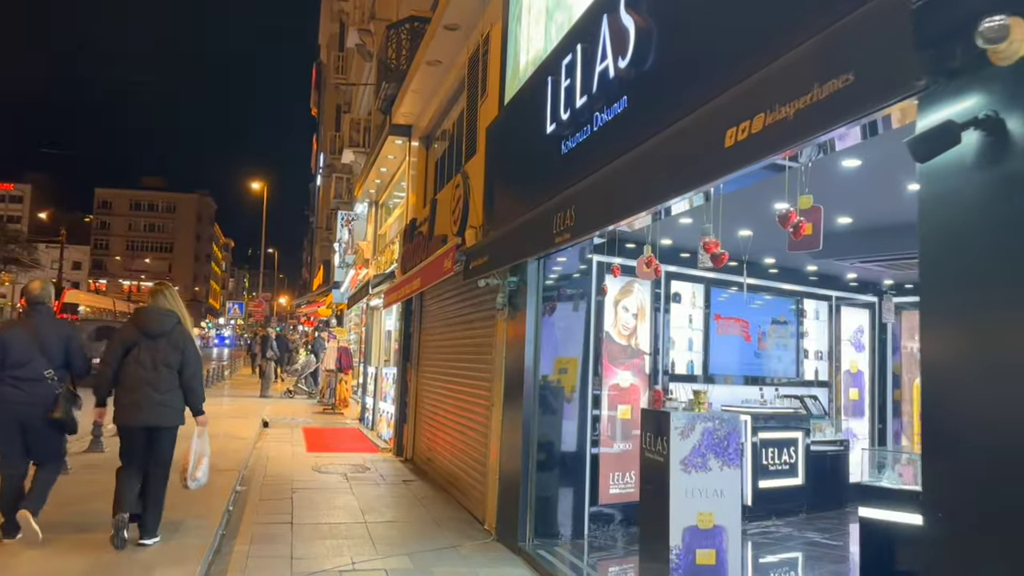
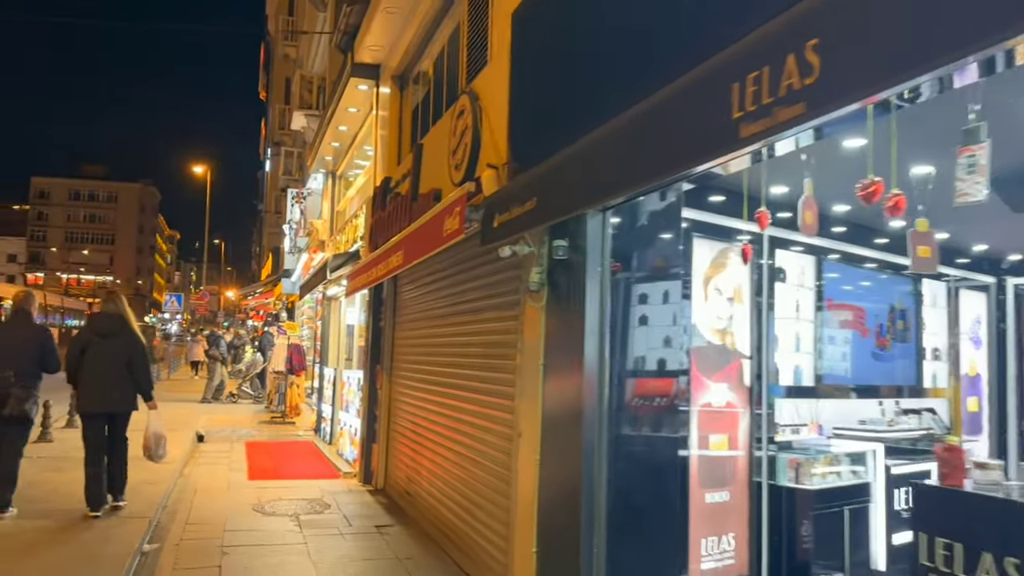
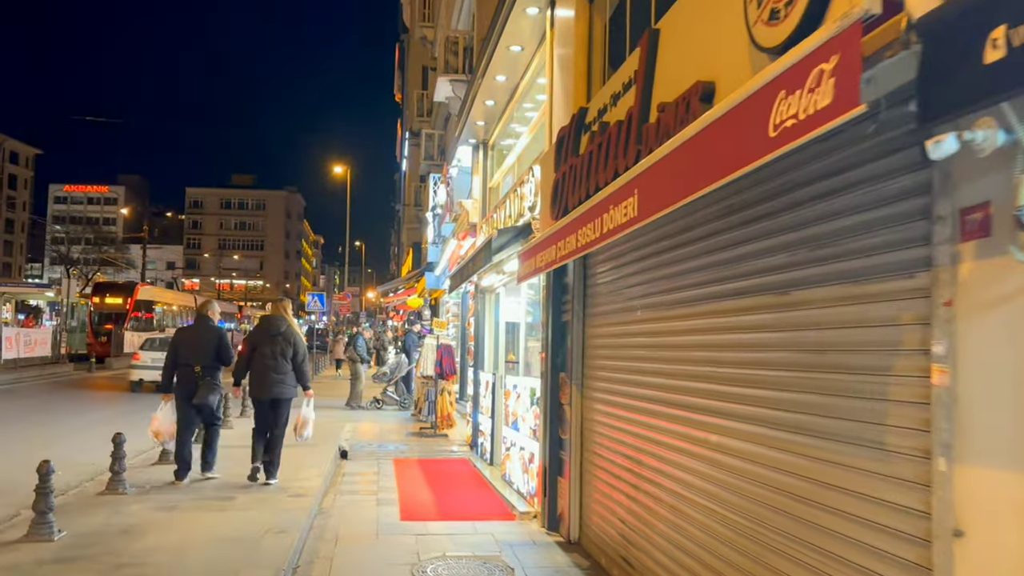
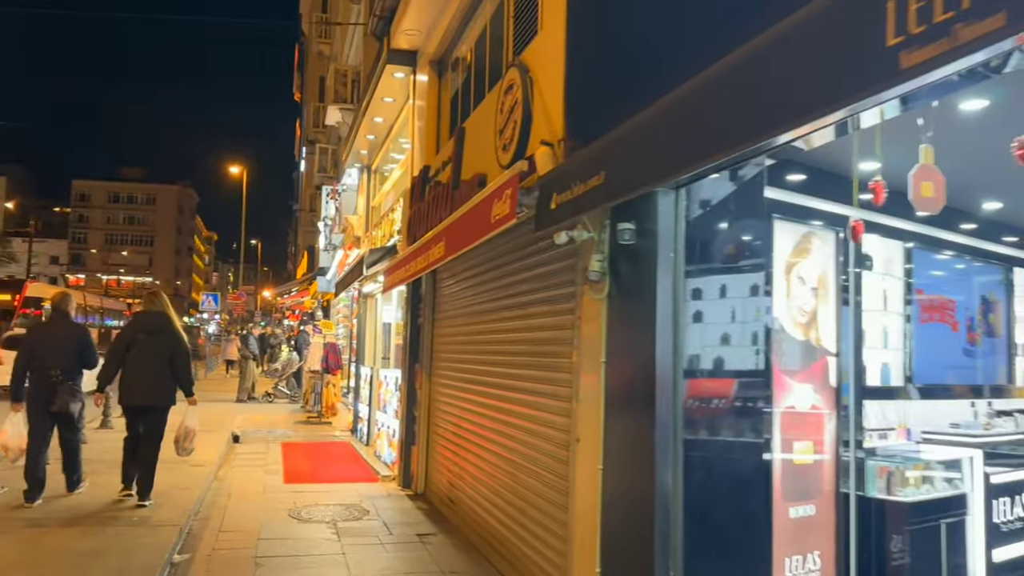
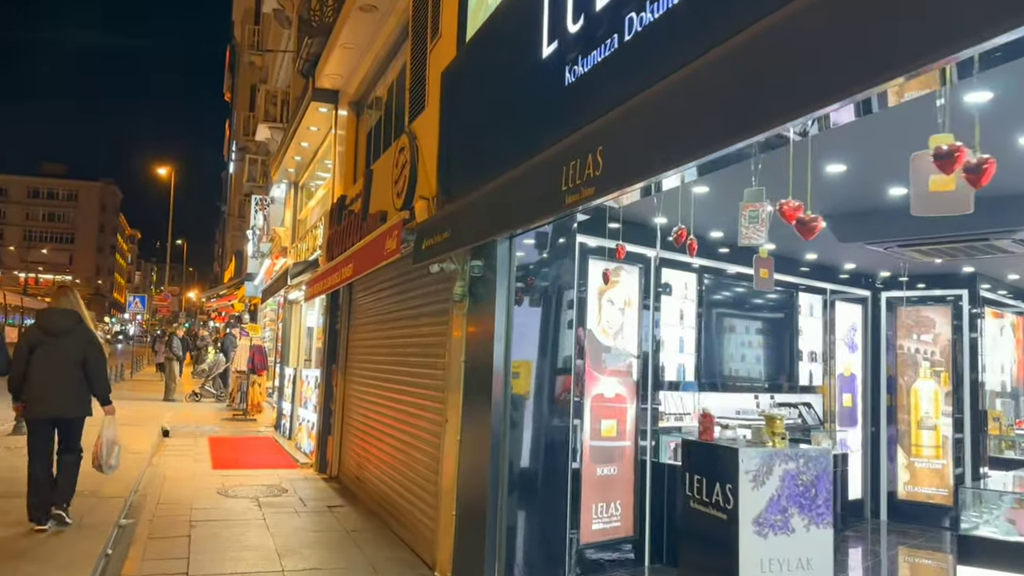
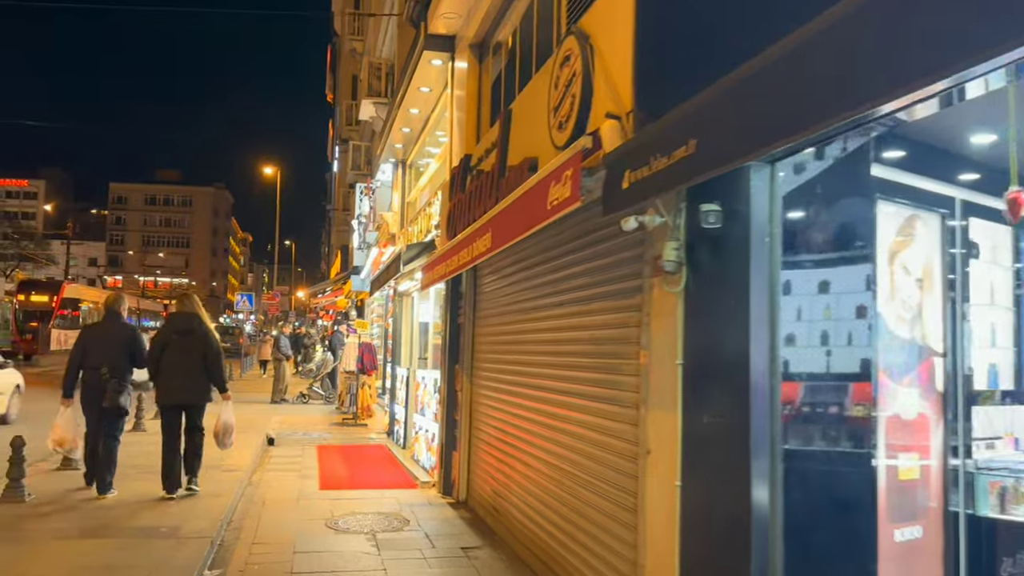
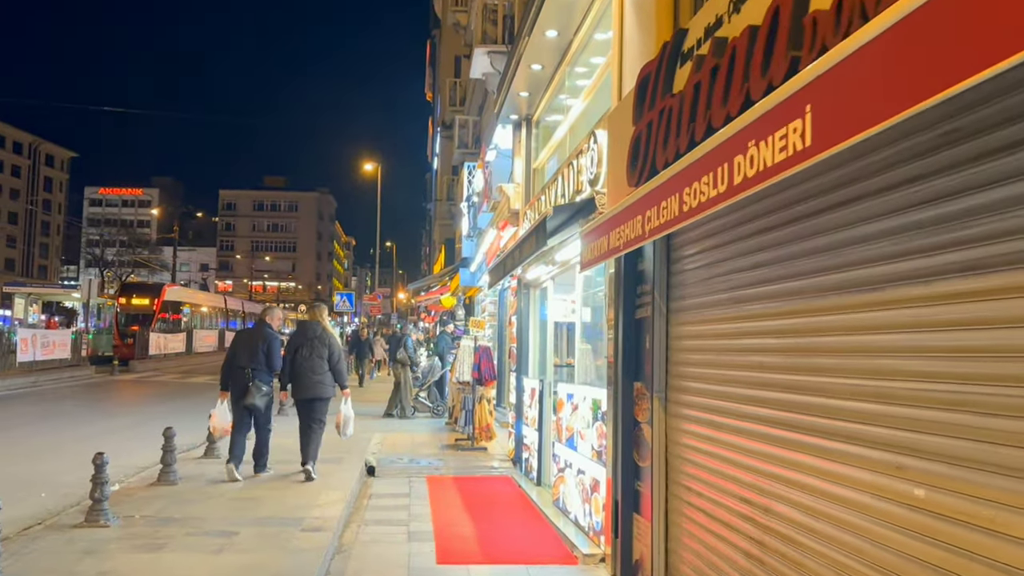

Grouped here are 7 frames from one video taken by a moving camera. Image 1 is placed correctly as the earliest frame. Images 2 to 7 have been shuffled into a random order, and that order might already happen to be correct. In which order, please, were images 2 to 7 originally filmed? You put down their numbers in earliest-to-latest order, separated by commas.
5, 2, 4, 6, 3, 7
